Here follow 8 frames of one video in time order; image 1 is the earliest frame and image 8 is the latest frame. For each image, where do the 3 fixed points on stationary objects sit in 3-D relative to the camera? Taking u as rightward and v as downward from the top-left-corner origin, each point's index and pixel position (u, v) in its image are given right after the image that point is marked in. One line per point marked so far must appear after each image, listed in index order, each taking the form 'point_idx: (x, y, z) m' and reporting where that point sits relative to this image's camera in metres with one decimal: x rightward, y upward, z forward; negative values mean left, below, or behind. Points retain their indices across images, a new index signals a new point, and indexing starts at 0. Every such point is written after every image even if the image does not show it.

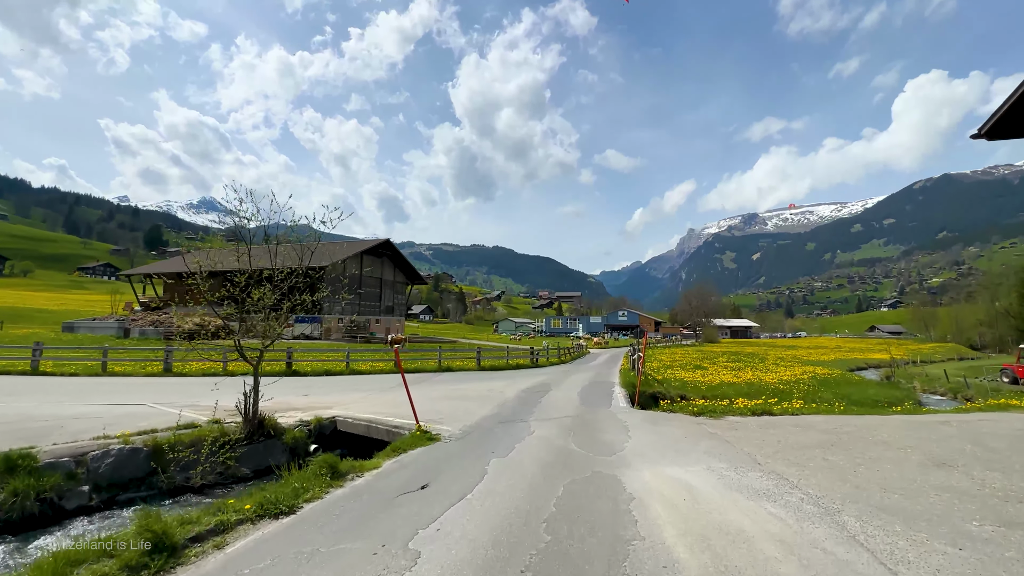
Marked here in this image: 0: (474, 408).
0: (-1.3, -4.2, +15.6) m
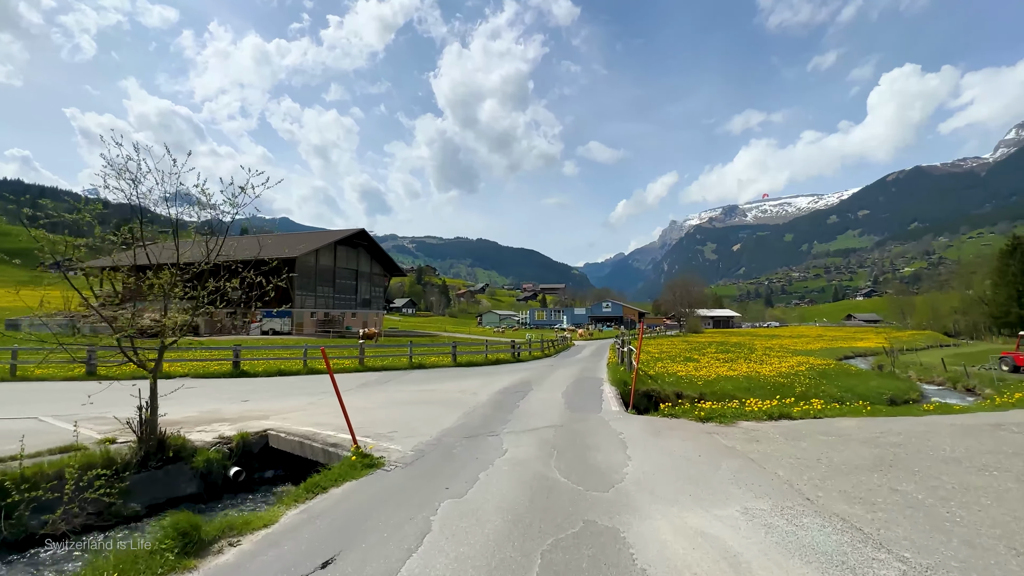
0: (-2.1, -3.7, +13.0) m
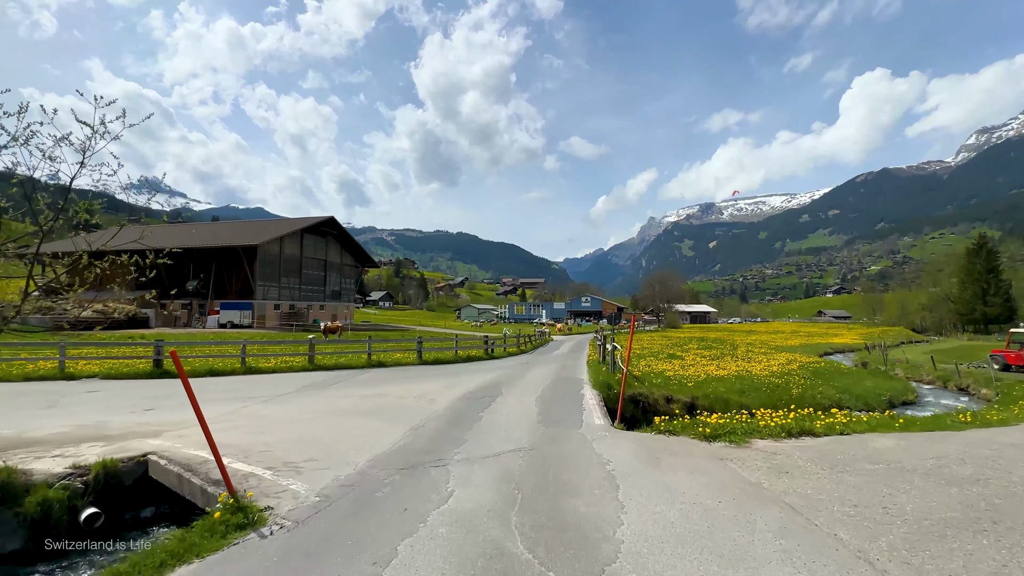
0: (-3.0, -3.3, +10.4) m
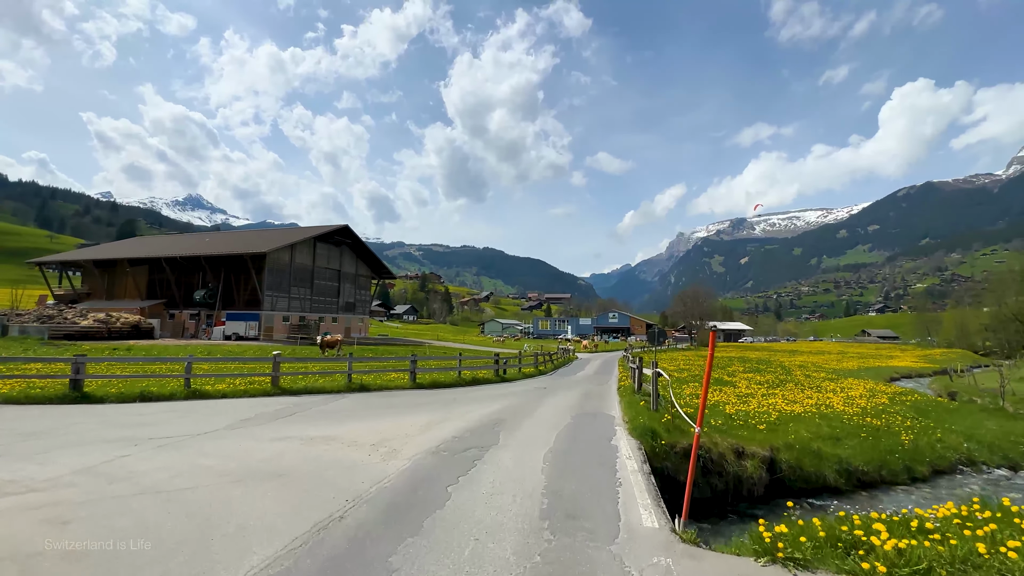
0: (-3.3, -3.2, +5.9) m
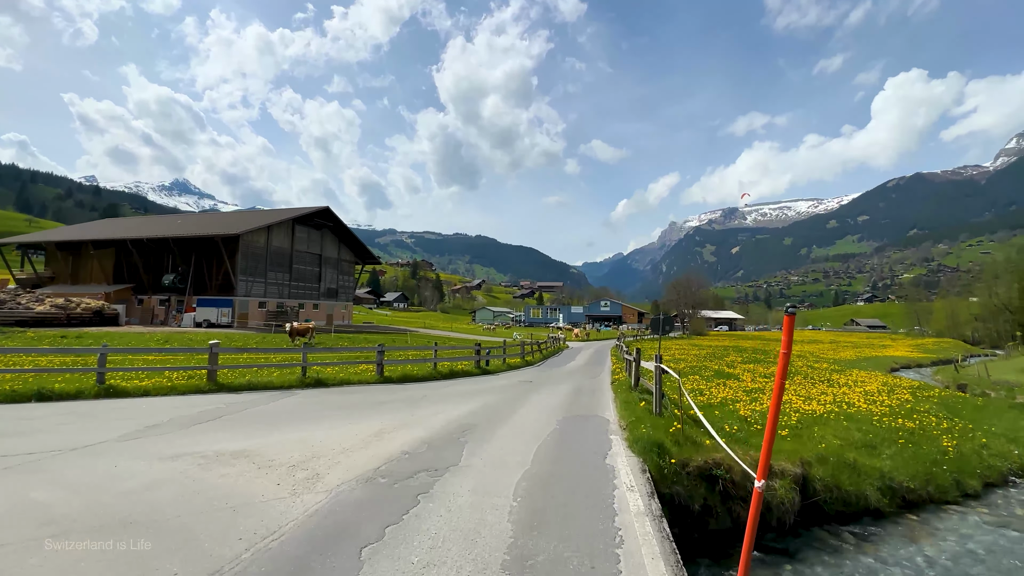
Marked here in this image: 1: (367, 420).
0: (-3.9, -2.8, +3.4) m
1: (-3.8, -3.5, +11.9) m
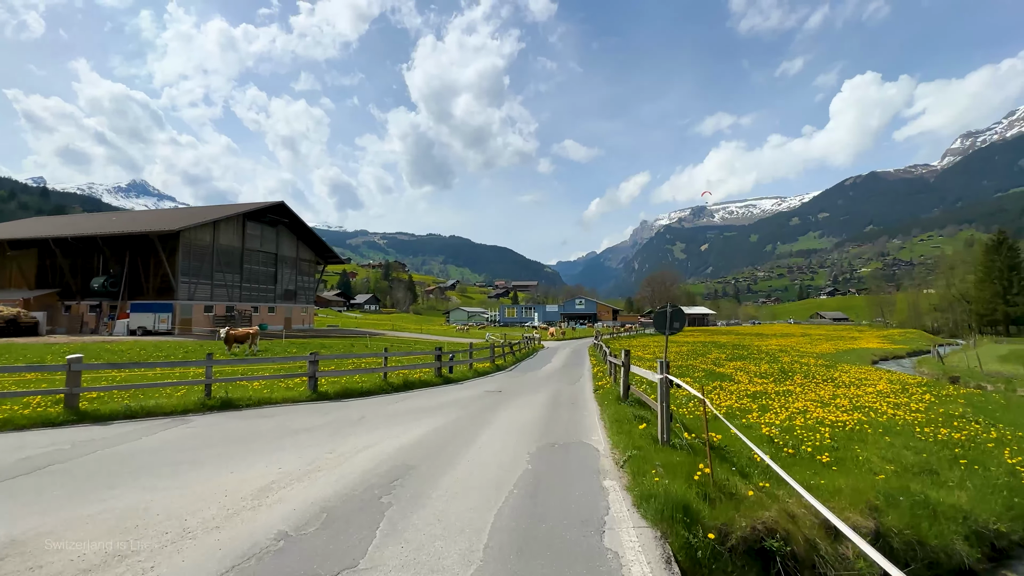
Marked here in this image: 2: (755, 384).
0: (-4.3, -2.6, 0.0) m
1: (-4.6, -3.3, +8.4) m
2: (+10.7, -4.2, +19.8) m
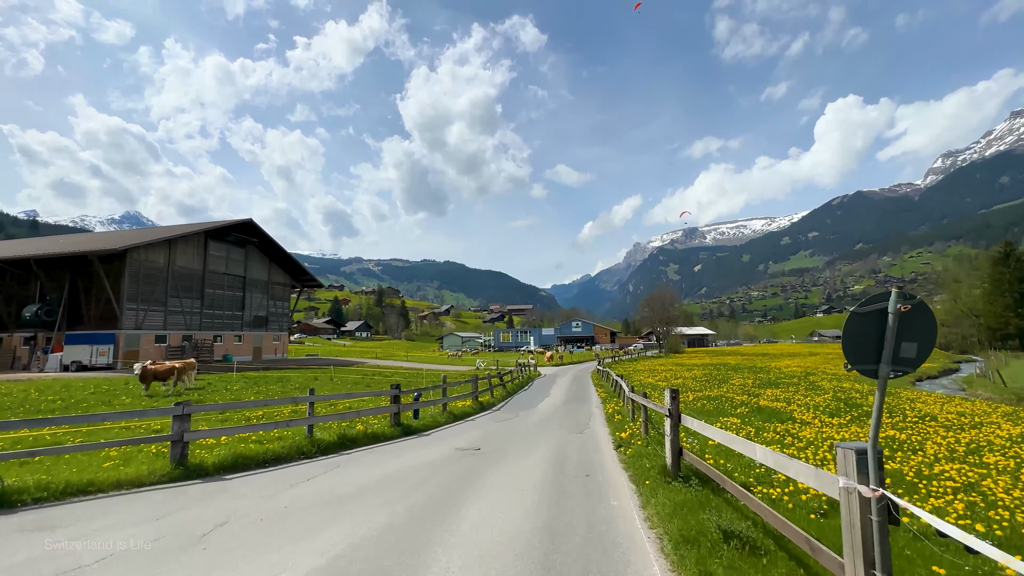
0: (-4.6, -2.0, -5.4) m
1: (-5.0, -3.2, +3.0) m
2: (+10.3, -4.4, +14.4) m
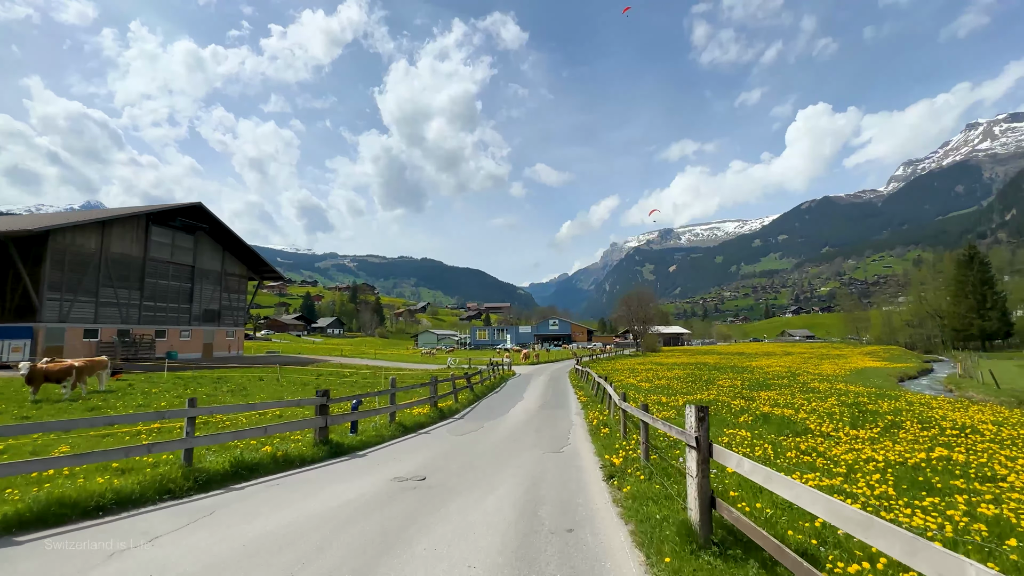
0: (-4.6, -1.6, -8.7) m
1: (-5.4, -2.7, -0.3) m
2: (+9.2, -4.0, +11.9) m
